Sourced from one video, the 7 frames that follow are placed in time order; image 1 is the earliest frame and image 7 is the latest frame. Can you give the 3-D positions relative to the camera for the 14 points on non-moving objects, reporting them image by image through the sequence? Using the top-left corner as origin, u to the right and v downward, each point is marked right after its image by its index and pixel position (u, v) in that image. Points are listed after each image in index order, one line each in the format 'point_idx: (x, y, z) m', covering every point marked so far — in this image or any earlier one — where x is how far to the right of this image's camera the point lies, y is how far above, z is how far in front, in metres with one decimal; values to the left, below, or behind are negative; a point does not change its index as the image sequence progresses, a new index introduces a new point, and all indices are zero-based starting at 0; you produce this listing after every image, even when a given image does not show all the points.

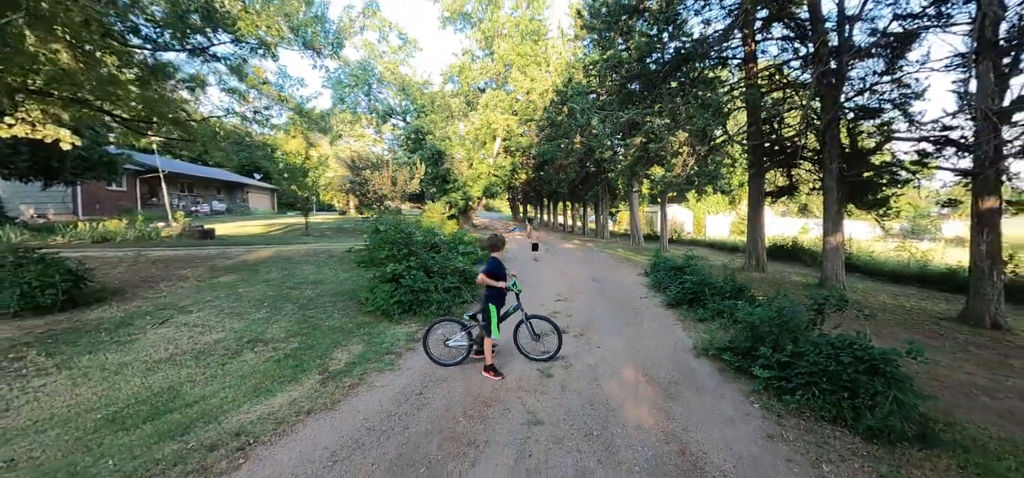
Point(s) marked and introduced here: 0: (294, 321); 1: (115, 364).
0: (-3.5, -1.3, +6.5) m
1: (-4.8, -1.5, +4.9) m
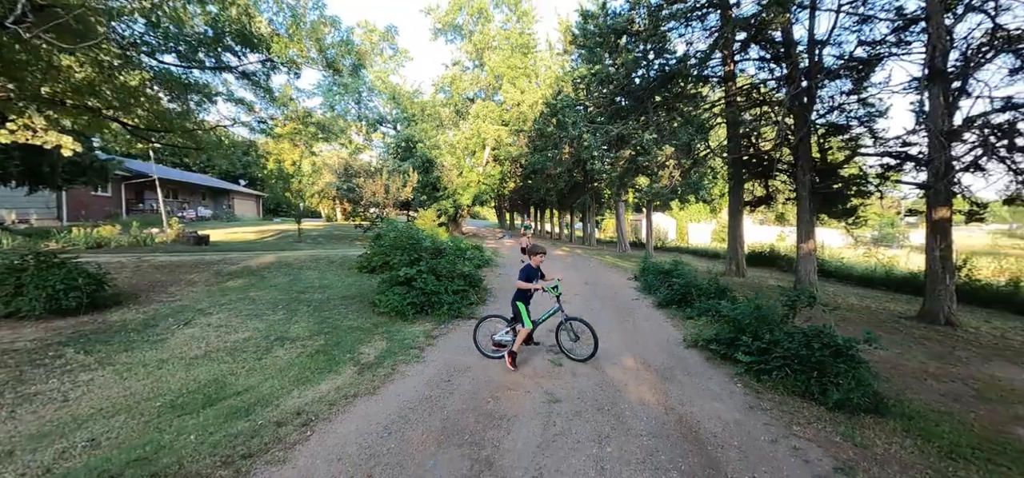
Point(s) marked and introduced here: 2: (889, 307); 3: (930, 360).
0: (-3.4, -1.4, +6.9) m
1: (-4.7, -1.6, +5.3) m
2: (+10.5, -1.9, +11.3) m
3: (+6.9, -2.0, +6.7) m
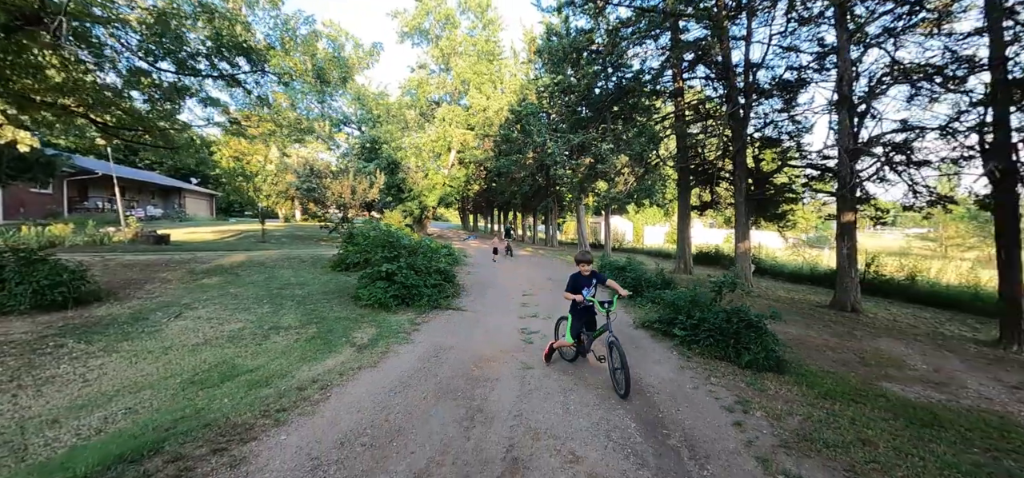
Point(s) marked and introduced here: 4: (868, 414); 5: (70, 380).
0: (-3.9, -1.4, +7.4) m
1: (-5.0, -1.5, +5.7) m
2: (+9.6, -1.9, +13.1) m
3: (+6.4, -1.9, +8.1) m
4: (+3.7, -1.8, +4.3) m
5: (-5.1, -1.6, +4.7) m
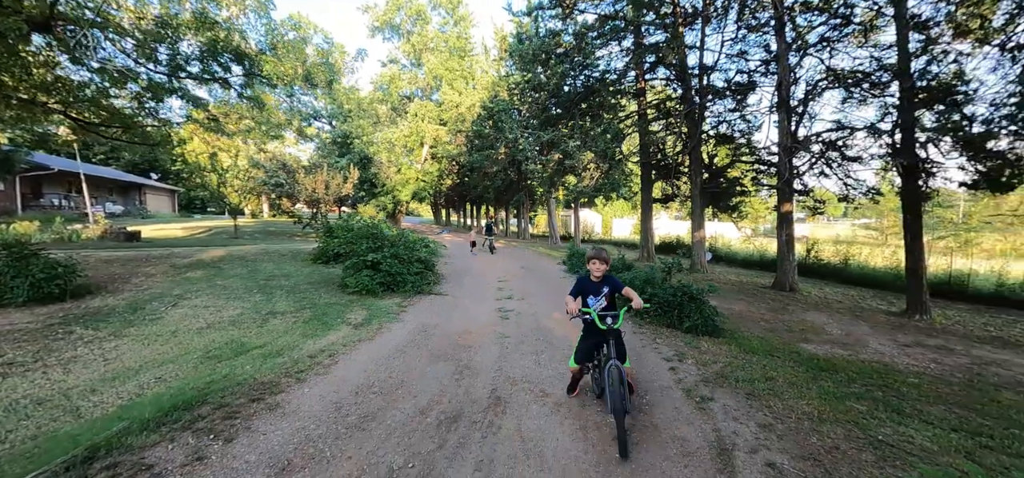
0: (-4.3, -1.2, +8.0) m
1: (-5.3, -1.4, +6.2) m
2: (+8.8, -1.5, +14.5) m
3: (+5.9, -1.6, +9.3) m
4: (+3.5, -1.6, +5.3) m
5: (-5.3, -1.5, +5.1) m
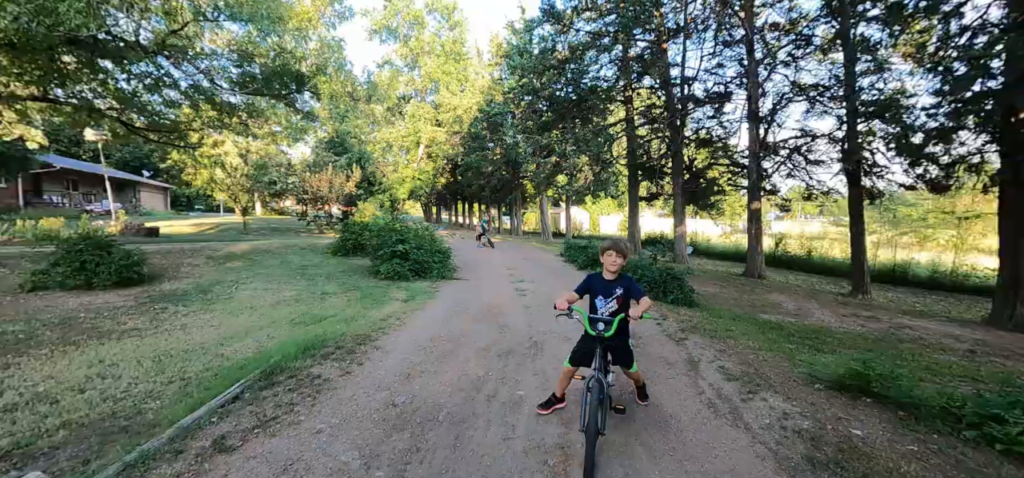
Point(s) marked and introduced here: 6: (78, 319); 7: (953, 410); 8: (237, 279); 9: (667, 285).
0: (-4.1, -1.0, +9.2) m
1: (-4.9, -1.2, +7.4) m
2: (+8.8, -1.3, +16.3) m
3: (+6.2, -1.4, +11.0) m
4: (+3.9, -1.4, +6.9) m
5: (-4.9, -1.4, +6.4) m
6: (-7.0, -1.3, +6.5) m
7: (+3.5, -1.4, +3.2) m
8: (-6.5, -1.0, +9.6) m
9: (+3.1, -0.9, +8.0) m
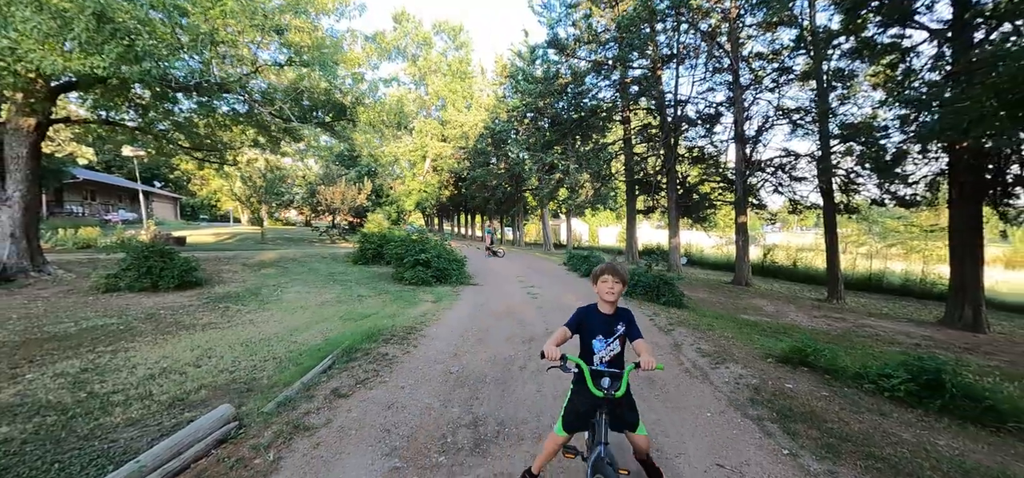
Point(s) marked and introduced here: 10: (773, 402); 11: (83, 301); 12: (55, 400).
0: (-3.8, -1.3, +10.4) m
1: (-4.6, -1.4, +8.6) m
2: (+9.0, -1.8, +17.5) m
3: (+6.4, -1.8, +12.2) m
4: (+4.2, -1.6, +8.1) m
5: (-4.6, -1.5, +7.5) m
6: (-6.7, -1.4, +7.6) m
7: (+3.9, -1.5, +4.4) m
8: (-6.3, -1.2, +10.7) m
9: (+3.4, -1.2, +9.2) m
10: (+2.4, -1.5, +3.7) m
11: (-8.8, -1.3, +8.3) m
12: (-5.0, -1.7, +4.4) m
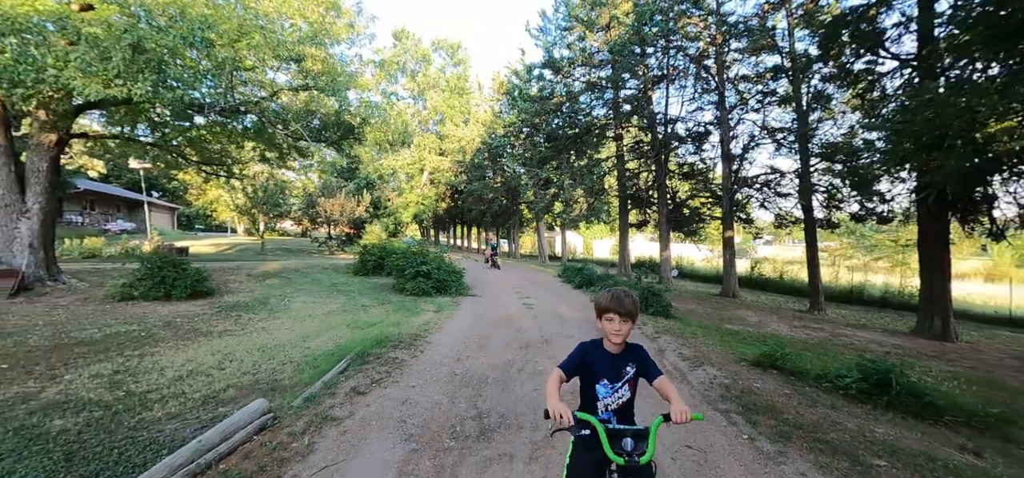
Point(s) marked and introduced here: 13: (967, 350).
0: (-3.8, -1.6, +10.9) m
1: (-4.7, -1.7, +9.0) m
2: (+8.9, -2.4, +18.1) m
3: (+6.3, -2.2, +12.8) m
4: (+4.1, -1.9, +8.7) m
5: (-4.7, -1.8, +8.0) m
6: (-6.7, -1.7, +8.1) m
7: (+3.9, -1.7, +5.0) m
8: (-6.3, -1.5, +11.2) m
9: (+3.3, -1.5, +9.8) m
10: (+2.4, -1.7, +4.3) m
11: (-8.9, -1.5, +8.7) m
12: (-5.0, -1.9, +4.8) m
13: (+10.8, -2.6, +9.5) m
